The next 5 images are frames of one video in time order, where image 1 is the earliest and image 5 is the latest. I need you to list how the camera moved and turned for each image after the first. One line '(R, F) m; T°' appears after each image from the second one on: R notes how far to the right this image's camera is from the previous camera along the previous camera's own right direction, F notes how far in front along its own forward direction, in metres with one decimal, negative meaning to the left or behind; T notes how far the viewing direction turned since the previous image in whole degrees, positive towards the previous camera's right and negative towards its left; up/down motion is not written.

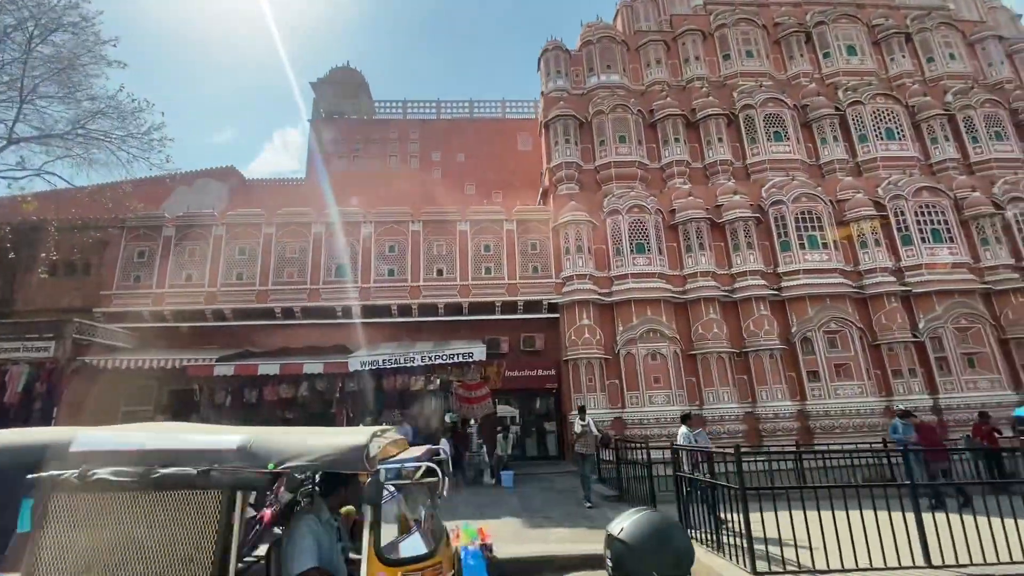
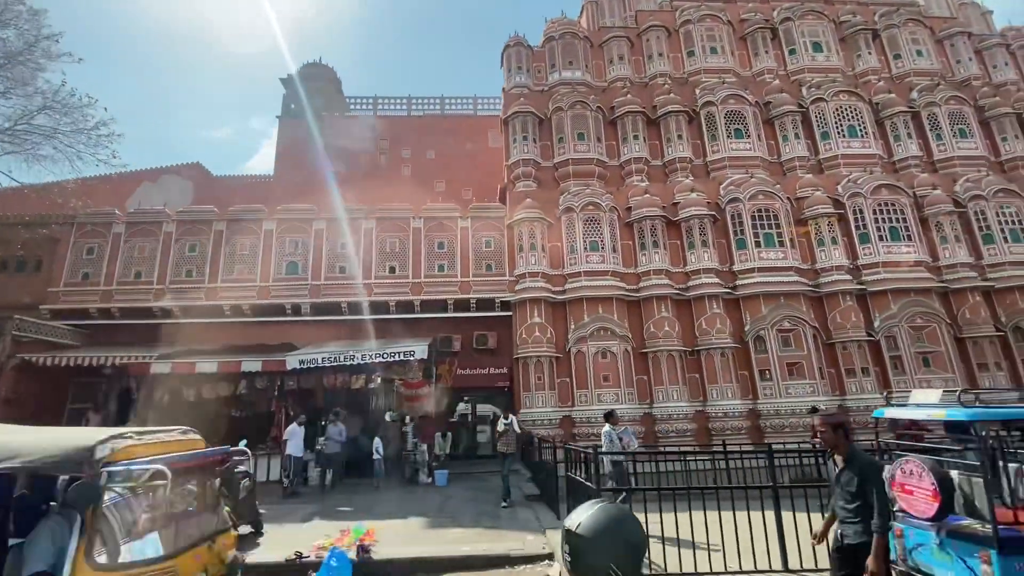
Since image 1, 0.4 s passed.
(+1.6, +0.1) m; 0°
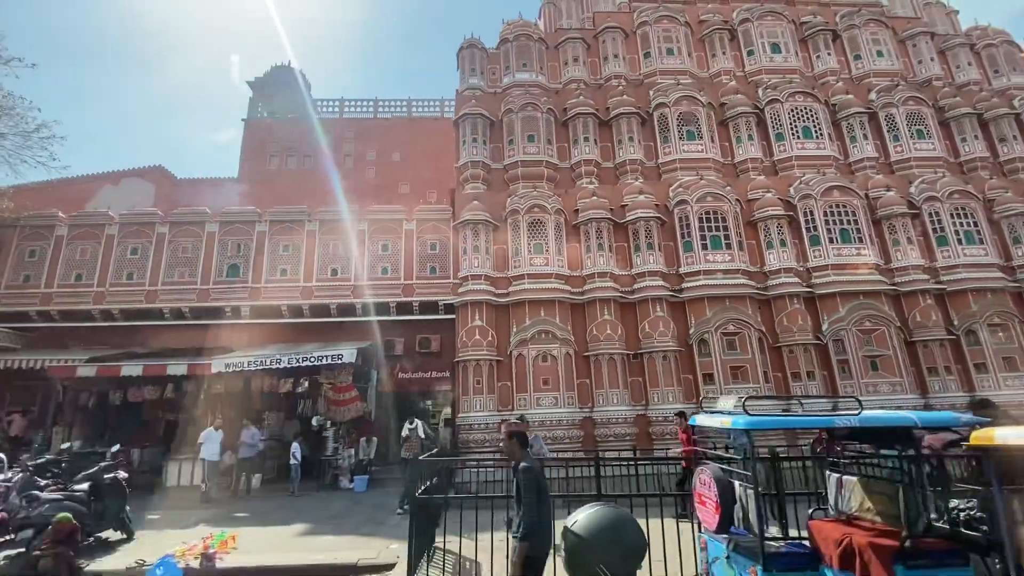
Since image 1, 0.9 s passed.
(+2.0, +0.1) m; 0°
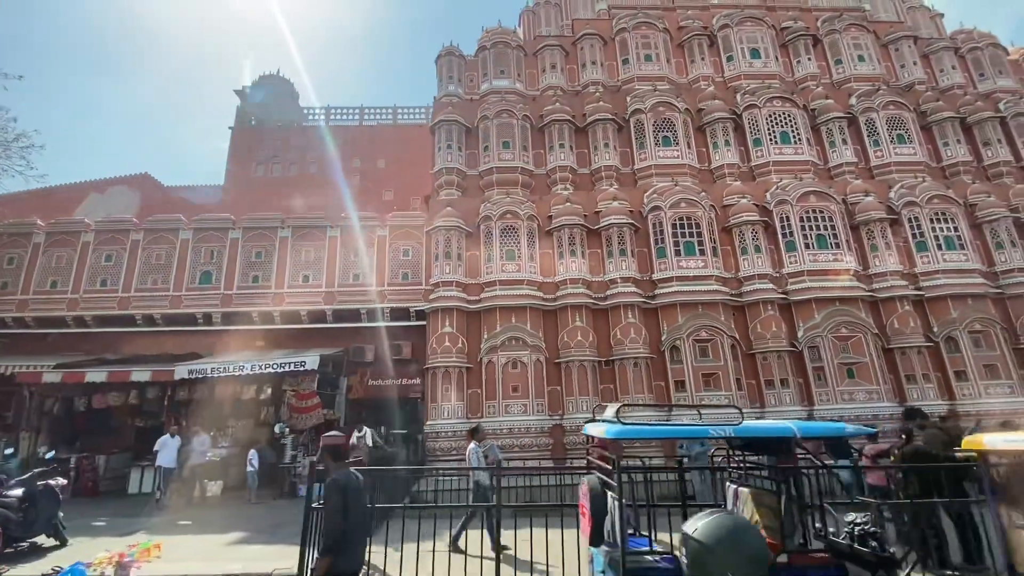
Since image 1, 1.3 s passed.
(+1.2, +0.1) m; -1°
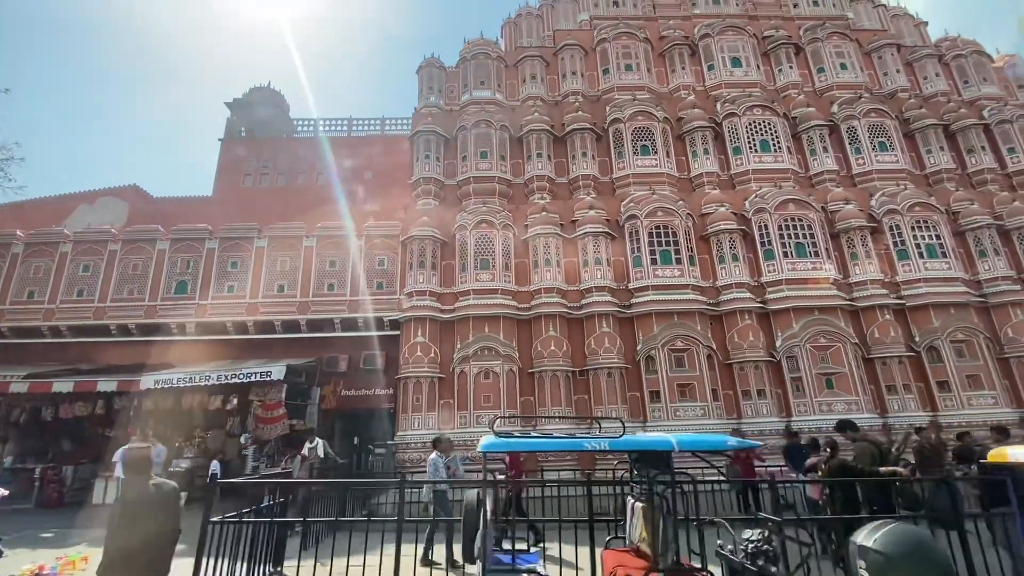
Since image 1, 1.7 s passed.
(+1.1, +0.1) m; -1°
